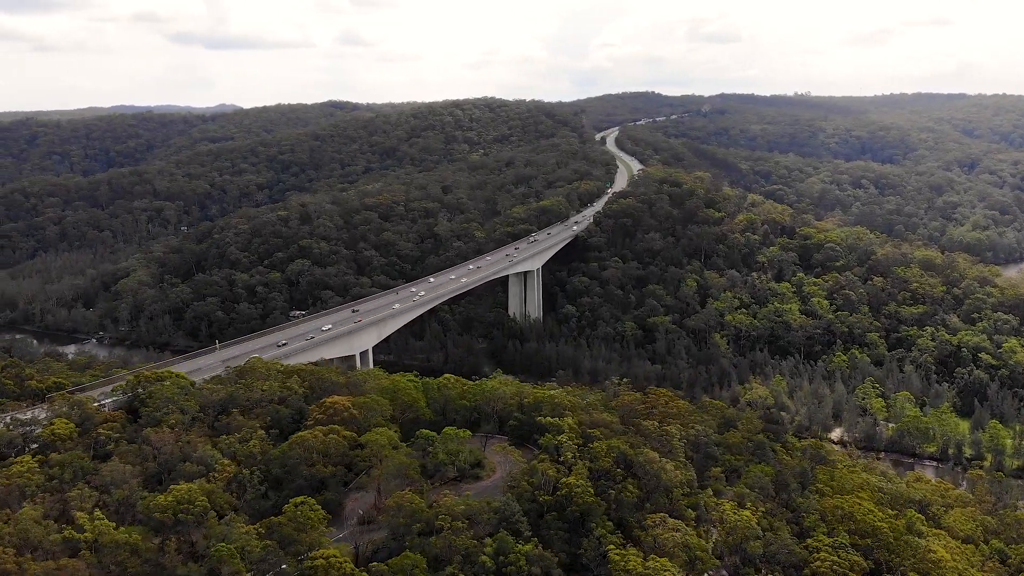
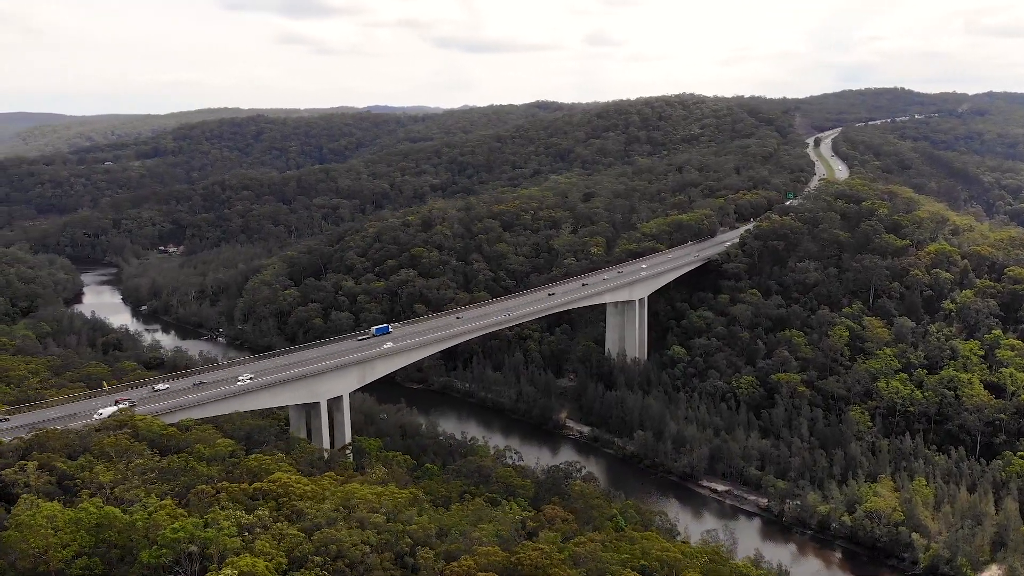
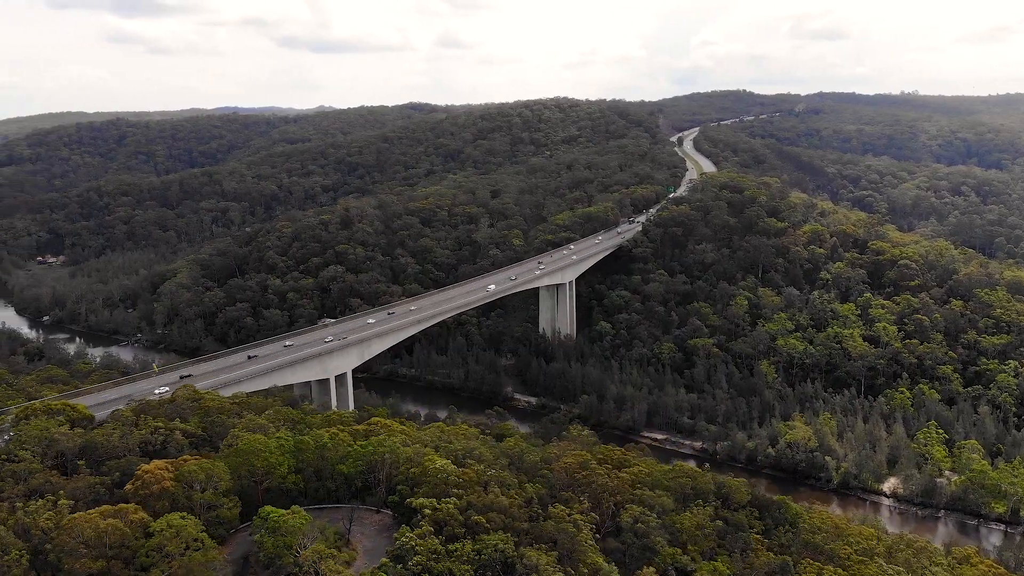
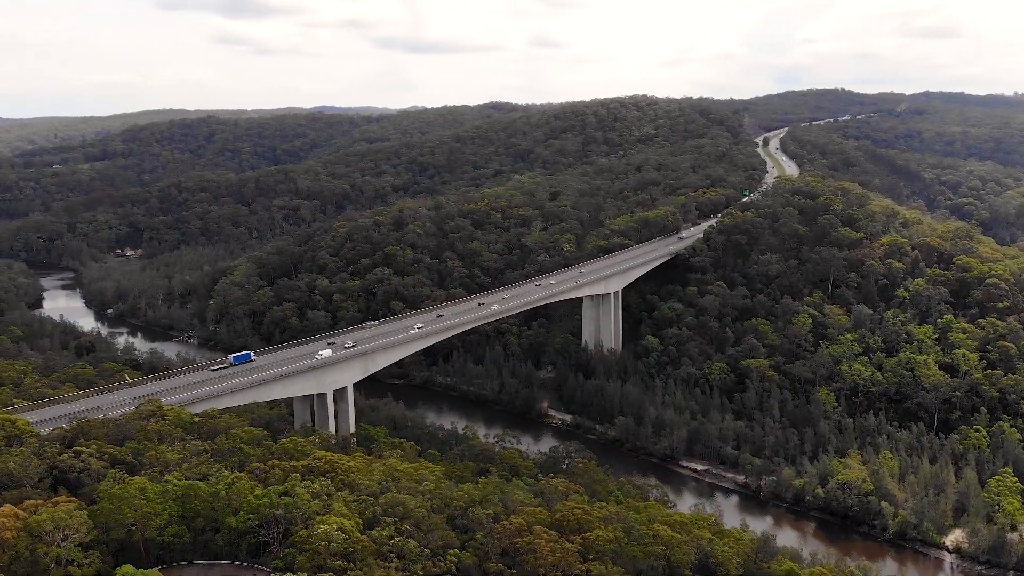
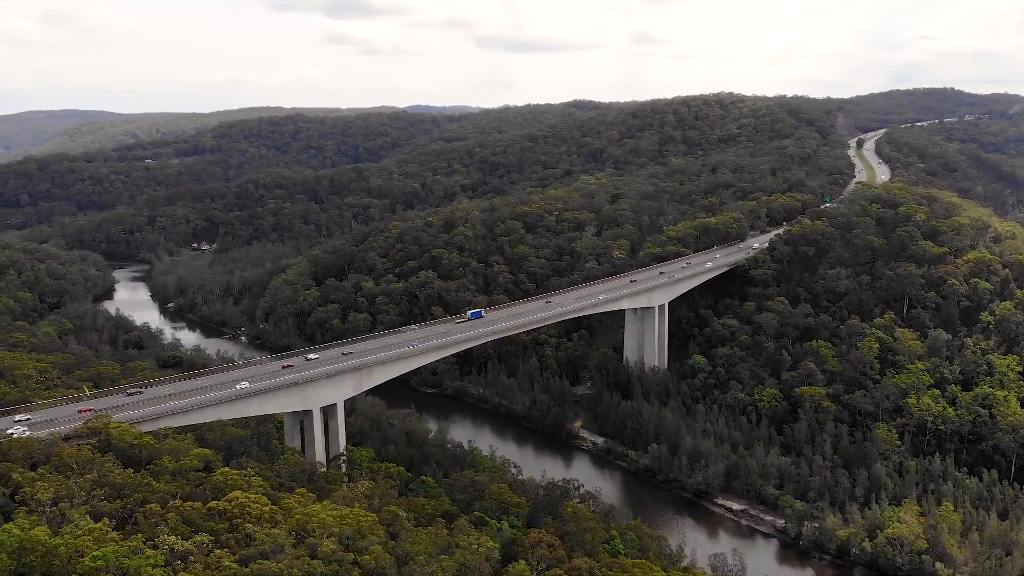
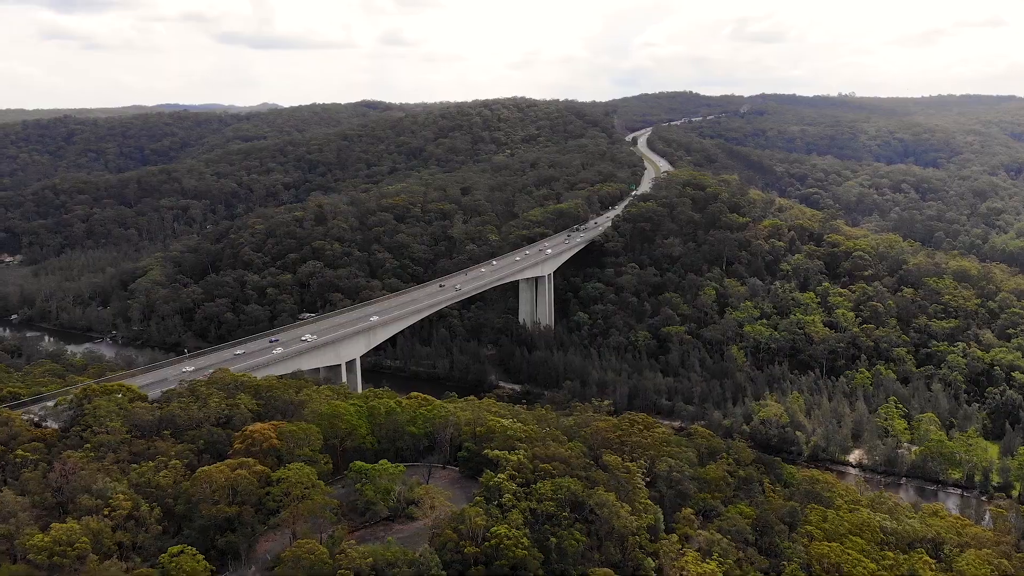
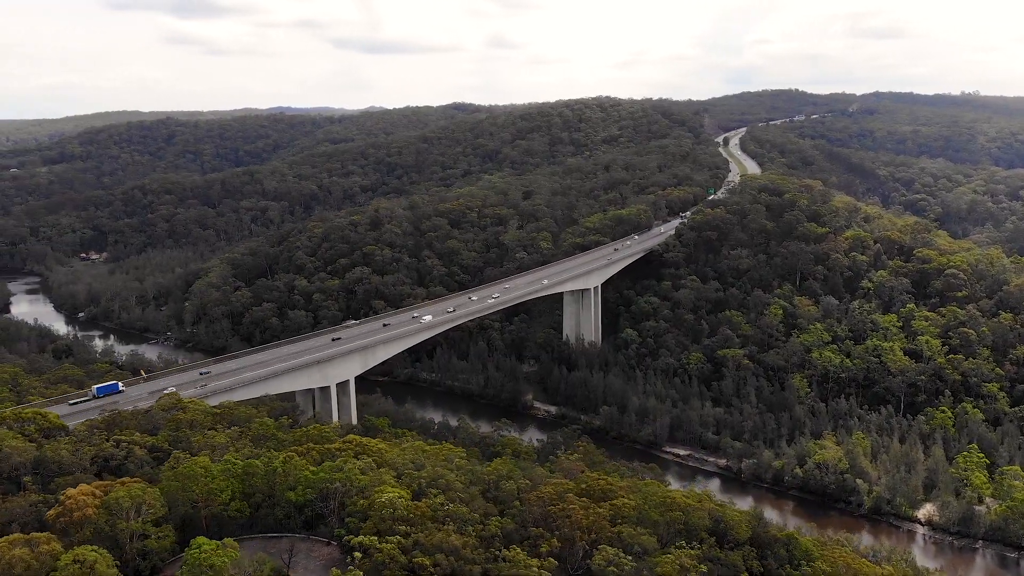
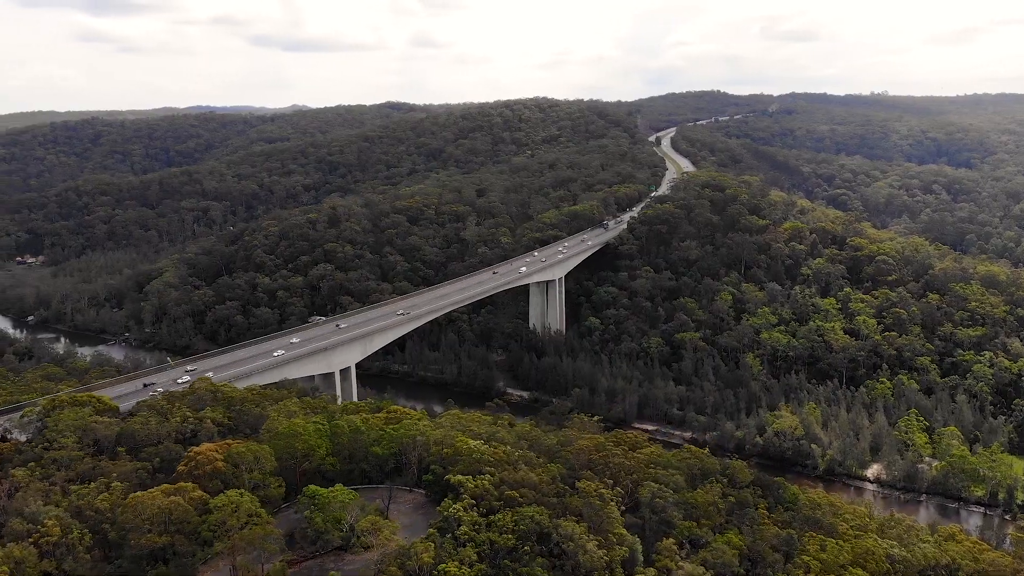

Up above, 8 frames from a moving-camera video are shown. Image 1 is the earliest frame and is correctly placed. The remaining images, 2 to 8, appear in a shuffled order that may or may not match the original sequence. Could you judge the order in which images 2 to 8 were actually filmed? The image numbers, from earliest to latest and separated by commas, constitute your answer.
6, 8, 3, 7, 4, 2, 5
